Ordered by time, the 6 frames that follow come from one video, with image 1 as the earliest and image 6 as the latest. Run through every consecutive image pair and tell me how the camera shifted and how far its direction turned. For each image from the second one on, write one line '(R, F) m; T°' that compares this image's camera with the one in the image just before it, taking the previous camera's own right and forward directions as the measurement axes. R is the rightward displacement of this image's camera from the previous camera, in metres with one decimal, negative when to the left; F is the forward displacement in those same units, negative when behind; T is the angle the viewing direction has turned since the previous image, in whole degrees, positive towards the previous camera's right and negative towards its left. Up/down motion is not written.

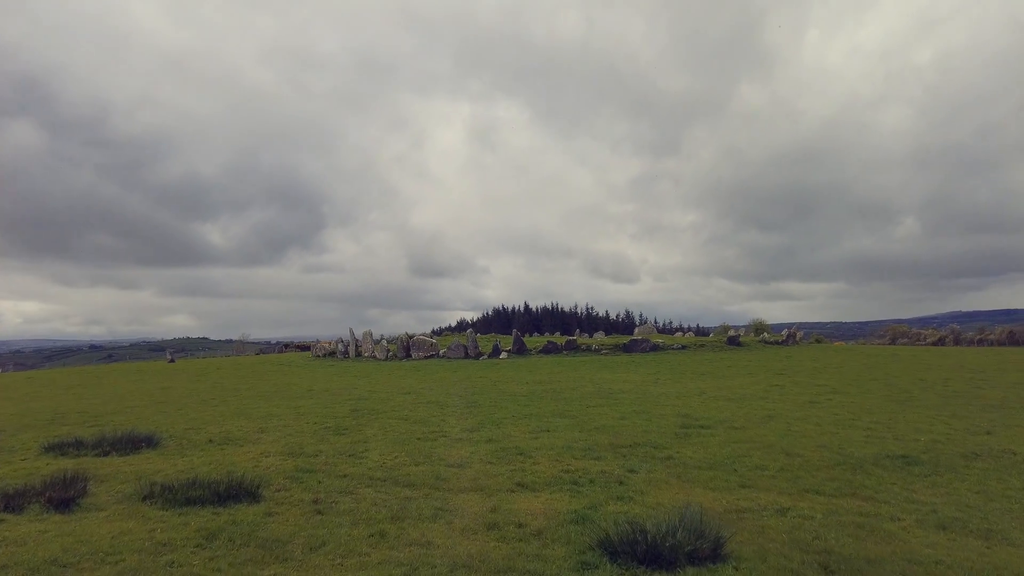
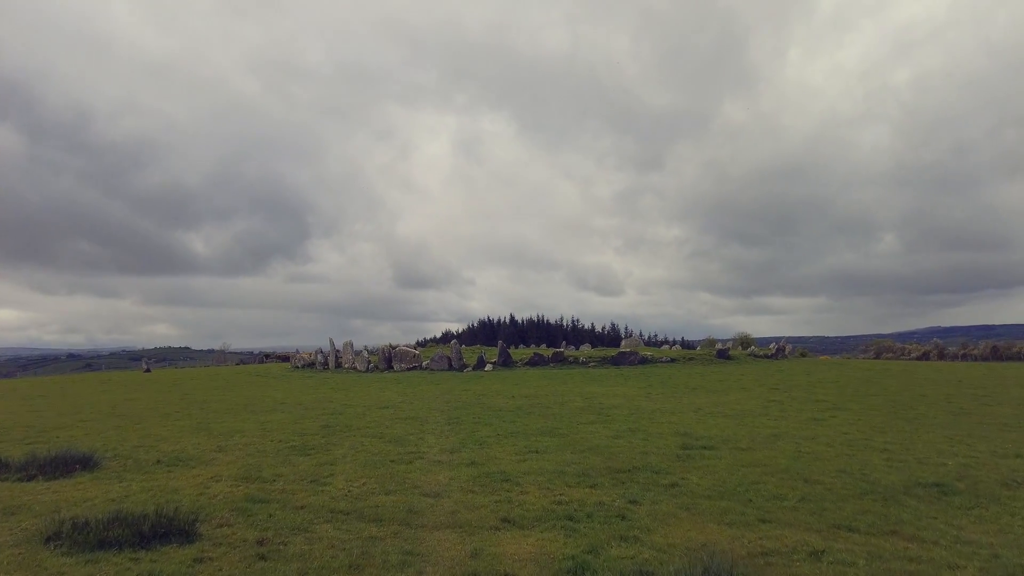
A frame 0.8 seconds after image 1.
(0.0, +1.8) m; +1°
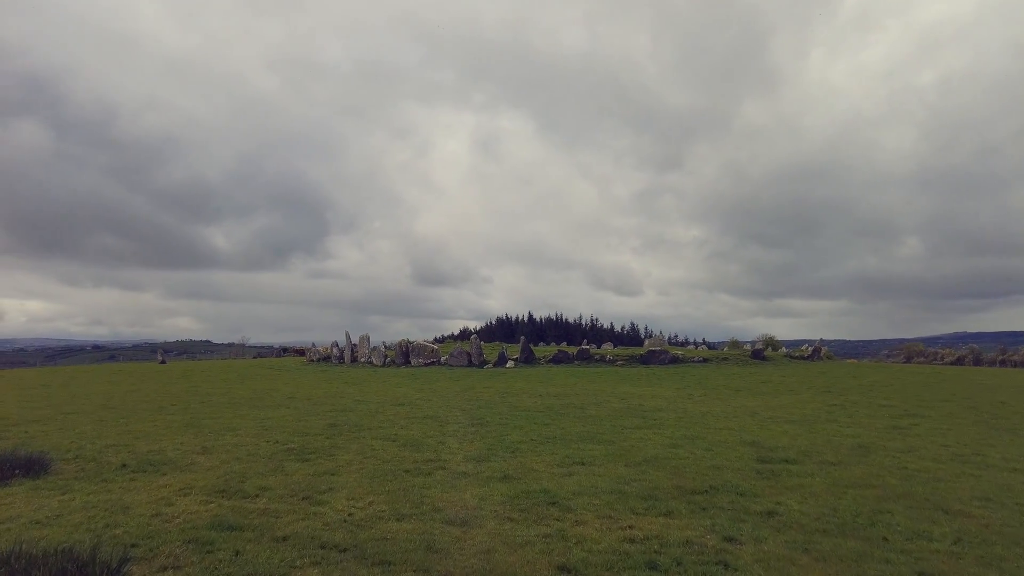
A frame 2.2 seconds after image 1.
(-0.7, +3.3) m; -2°
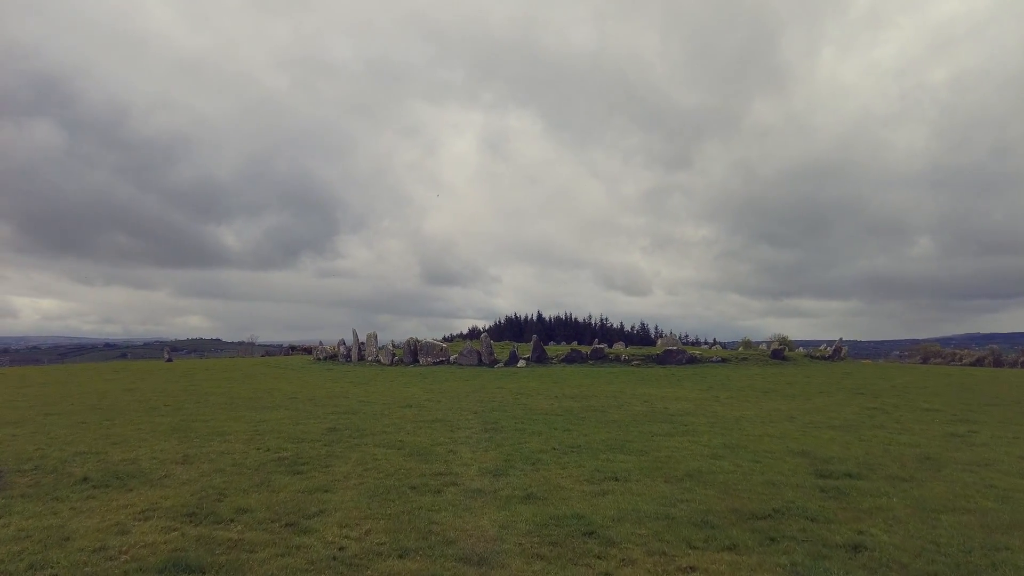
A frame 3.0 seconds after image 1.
(-0.3, +2.1) m; -1°
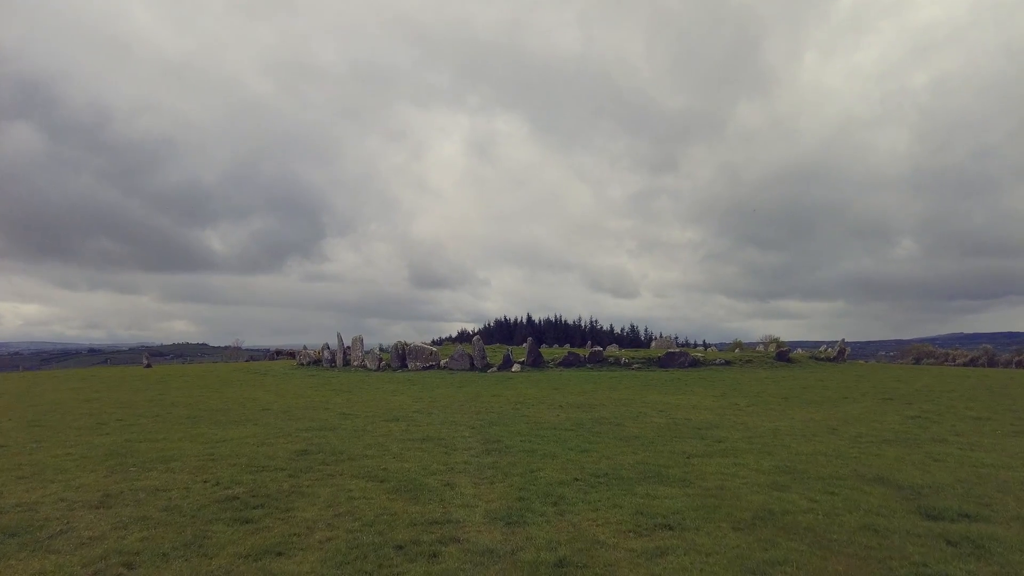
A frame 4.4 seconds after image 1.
(-0.6, +3.2) m; +1°
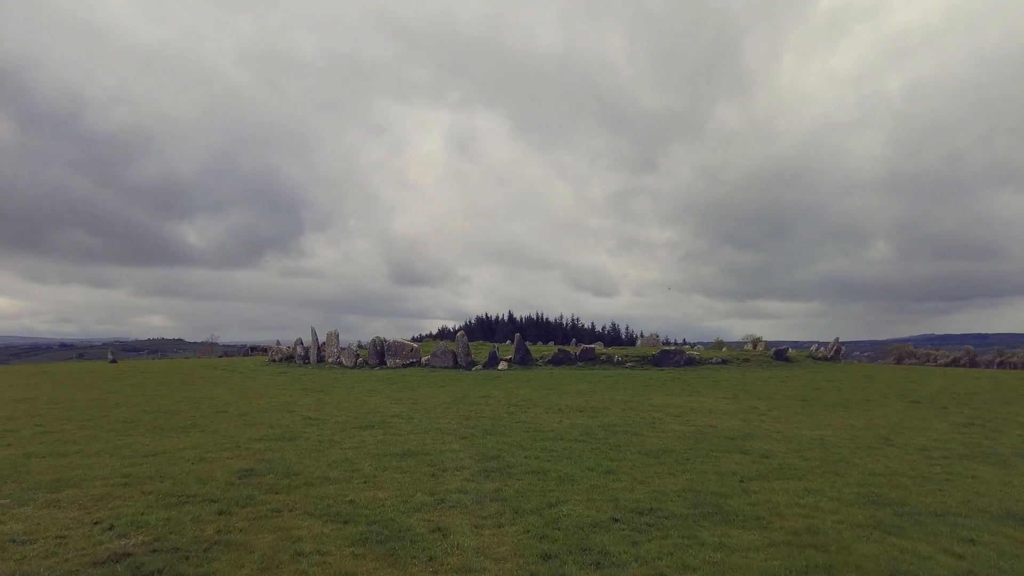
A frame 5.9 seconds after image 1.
(-0.7, +3.7) m; +2°
